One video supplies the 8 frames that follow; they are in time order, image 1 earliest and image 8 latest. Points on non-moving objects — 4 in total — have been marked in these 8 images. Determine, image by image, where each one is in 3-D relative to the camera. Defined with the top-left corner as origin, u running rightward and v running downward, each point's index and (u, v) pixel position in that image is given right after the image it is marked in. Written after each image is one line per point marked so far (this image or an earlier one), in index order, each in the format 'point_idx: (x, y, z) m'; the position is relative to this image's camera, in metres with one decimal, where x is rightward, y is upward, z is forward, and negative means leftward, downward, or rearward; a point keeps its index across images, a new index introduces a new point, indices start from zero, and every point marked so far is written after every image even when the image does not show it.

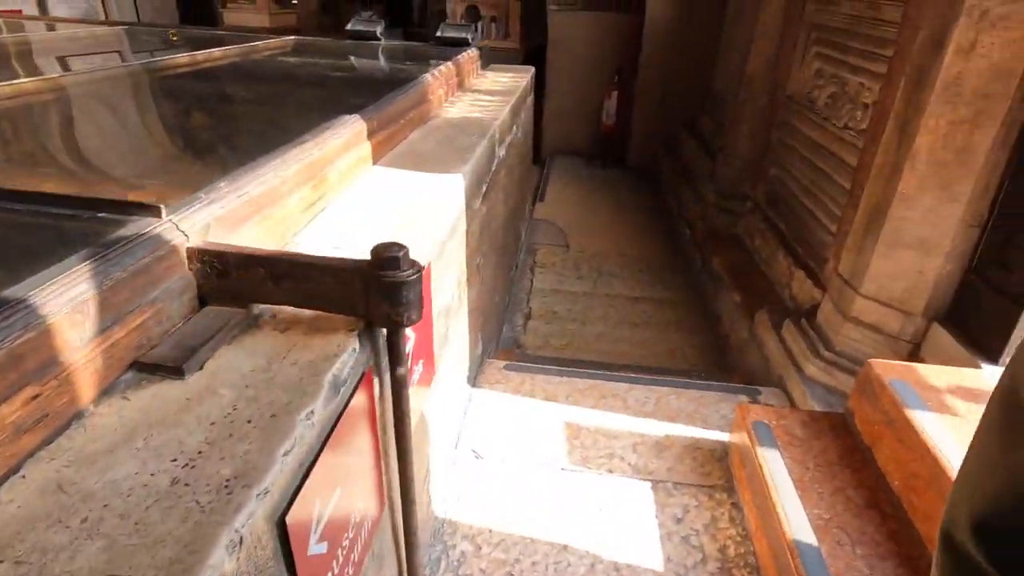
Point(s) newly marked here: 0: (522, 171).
0: (+0.1, +0.7, +3.4) m
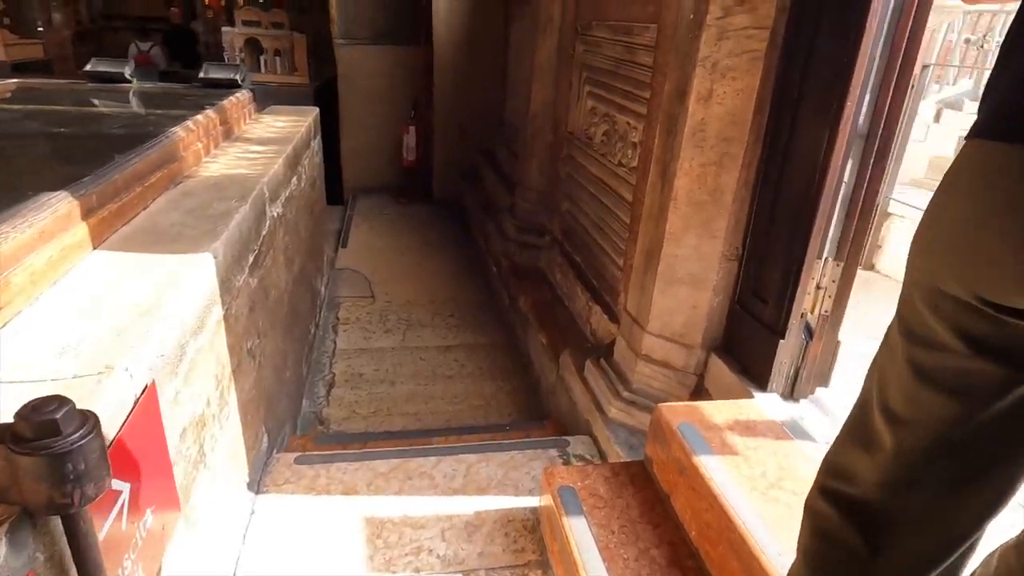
0: (-1.0, +0.3, +3.1) m
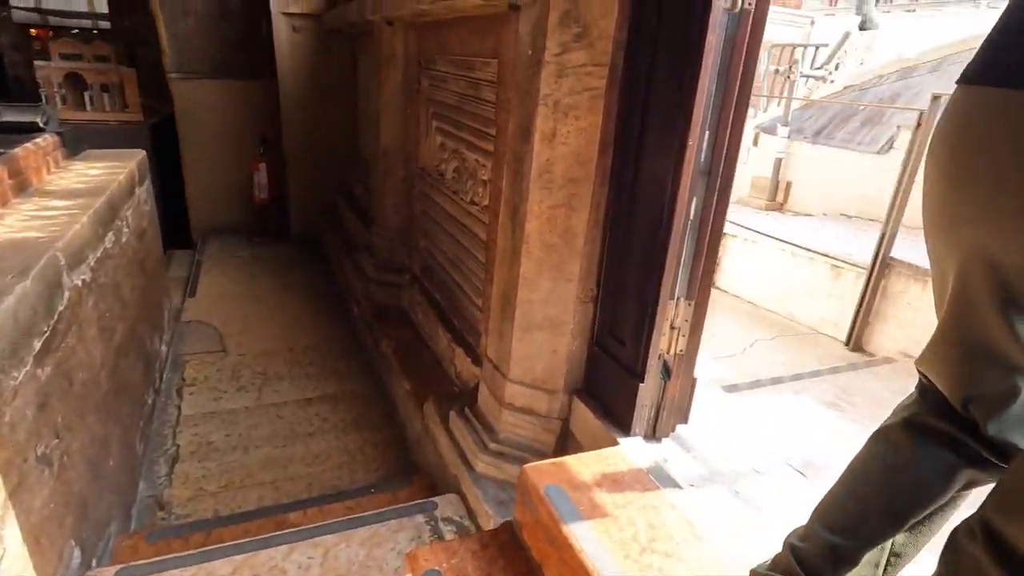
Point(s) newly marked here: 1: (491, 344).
0: (-1.7, 0.0, +2.8) m
1: (-0.1, -0.2, +1.9) m
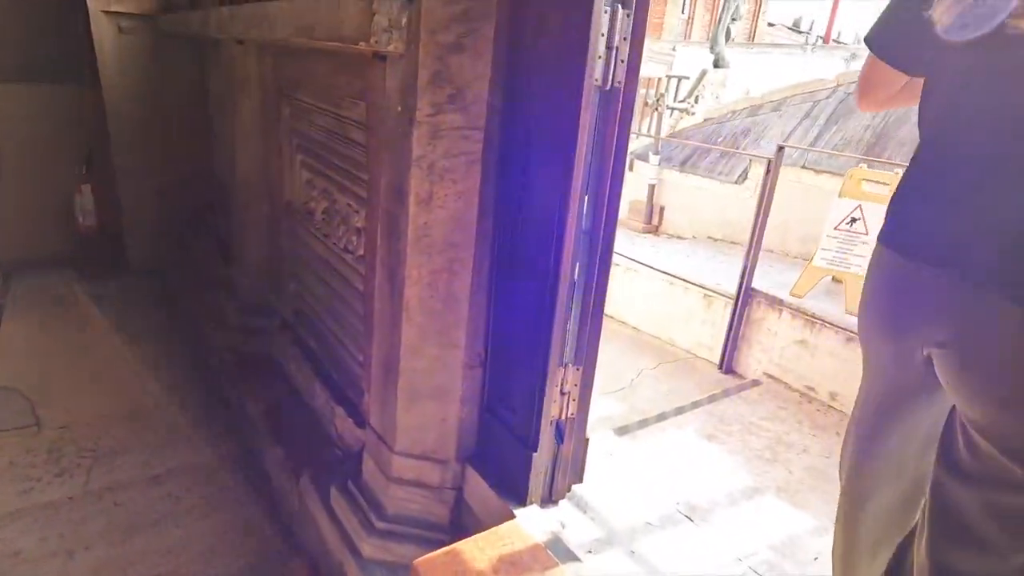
0: (-2.2, -0.2, +2.3) m
1: (-0.4, -0.4, +1.7) m
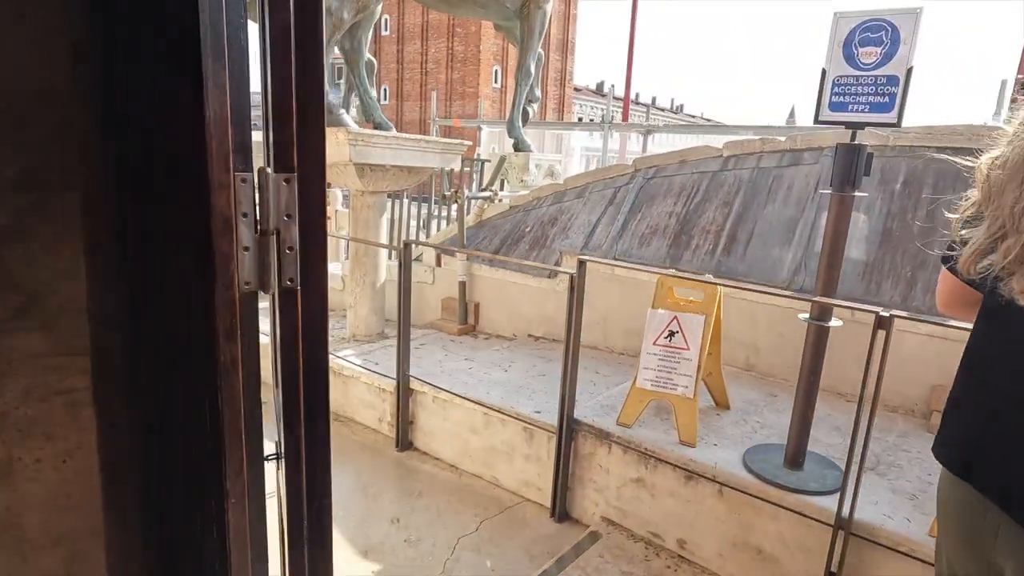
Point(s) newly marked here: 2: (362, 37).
0: (-2.8, -1.0, +1.1) m
1: (-0.9, -0.9, +1.0) m
2: (-1.1, +1.8, +4.2) m
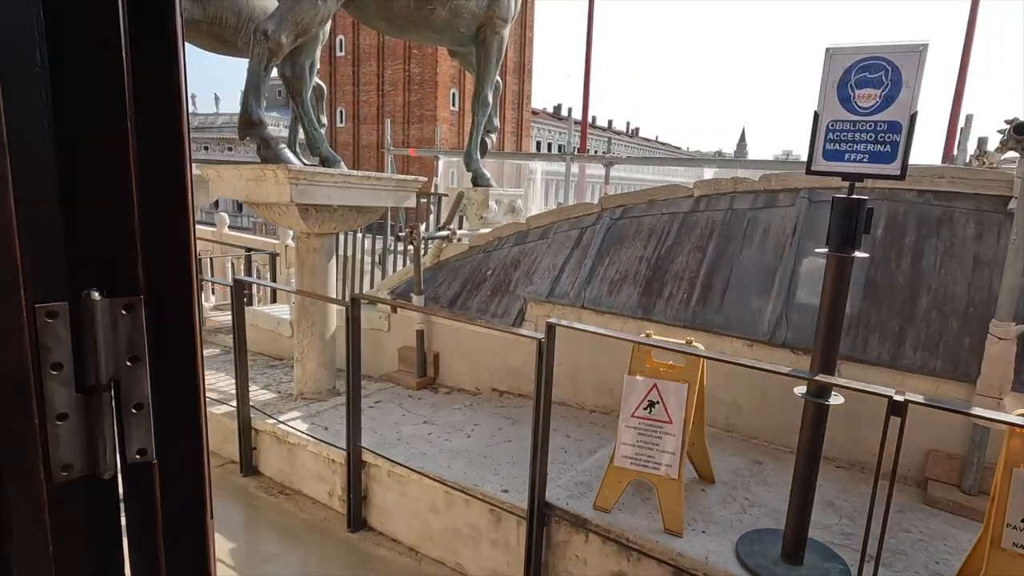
0: (-2.8, -1.2, +0.6) m
1: (-0.9, -1.1, +0.7) m
2: (-1.3, +1.4, +3.9) m
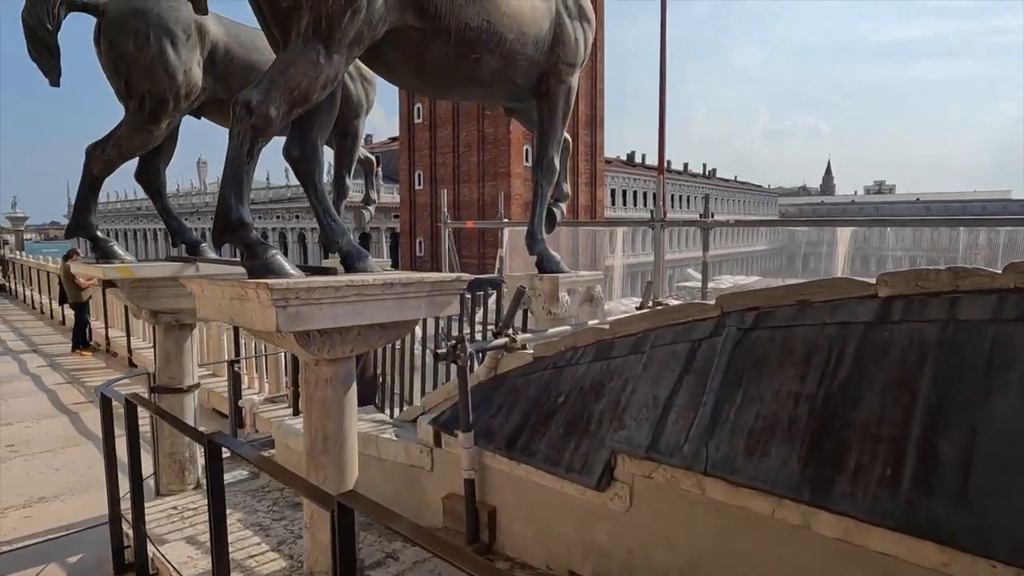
0: (-2.8, -1.7, -0.2) m
1: (-1.0, -1.5, -0.4) m
2: (-1.0, +0.8, +3.0) m
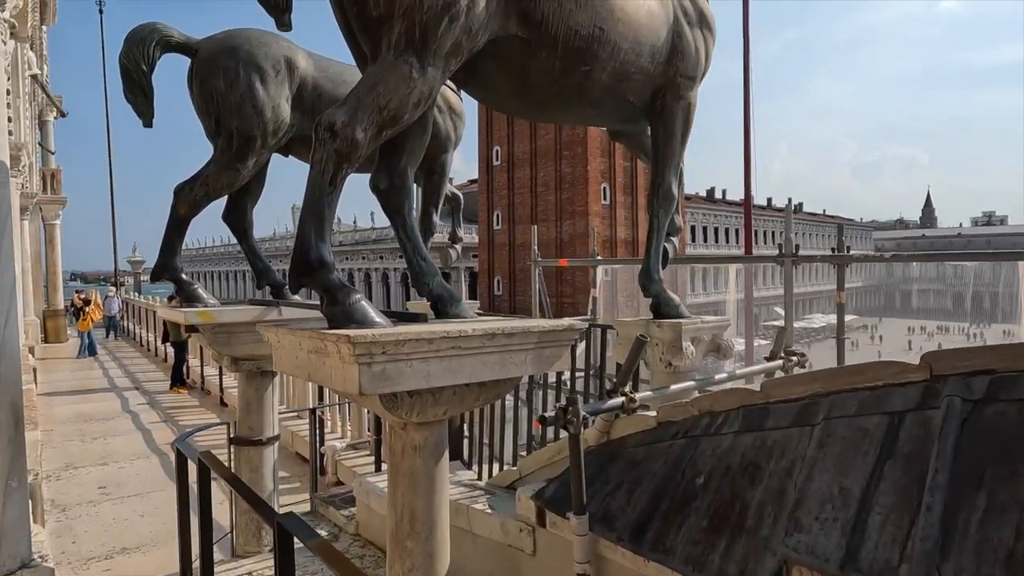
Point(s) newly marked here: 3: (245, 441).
0: (-2.7, -1.7, -0.5) m
1: (-0.9, -1.5, -0.9) m
2: (-0.5, +0.5, +2.7) m
3: (-1.8, -1.0, +4.1) m
